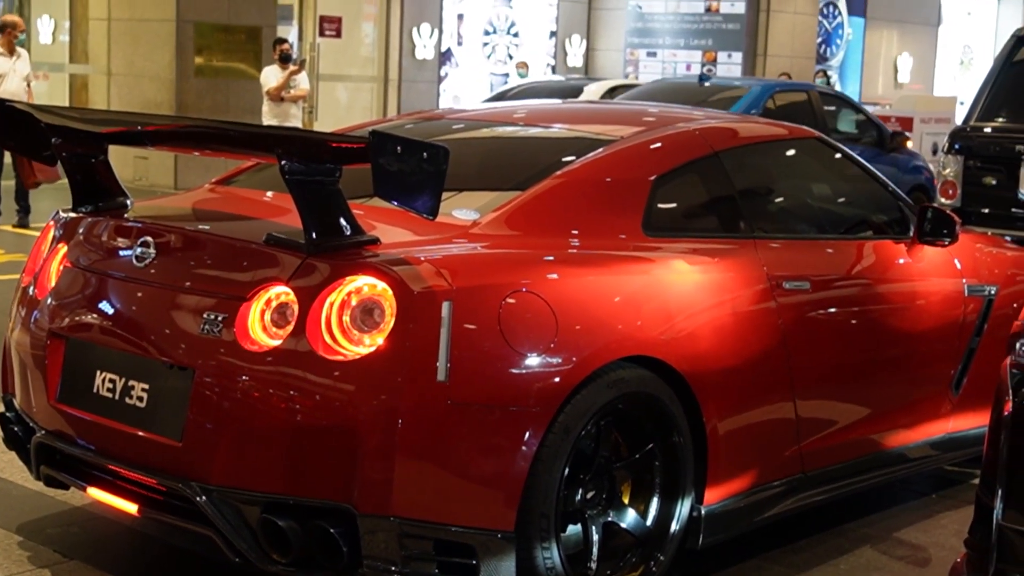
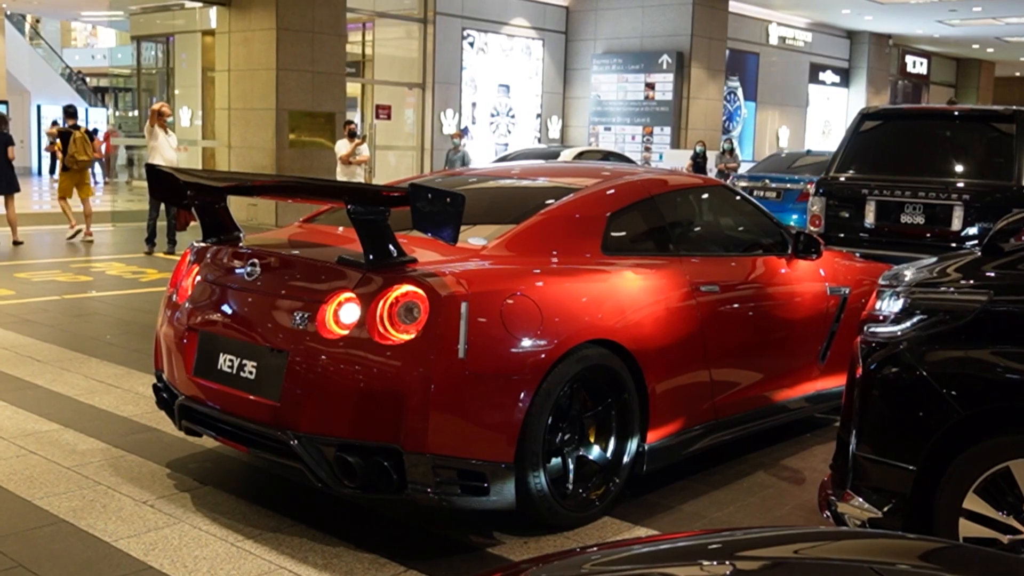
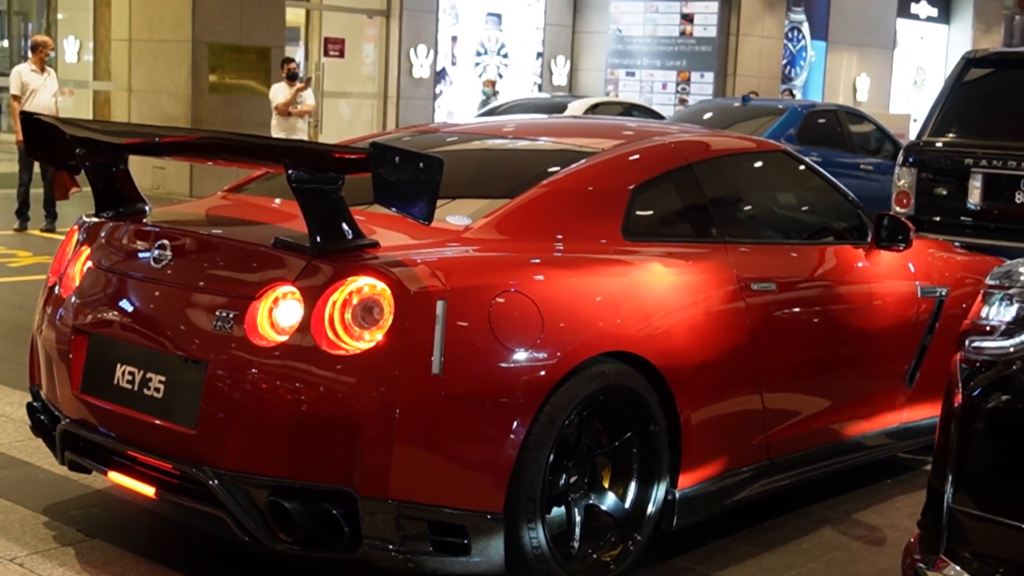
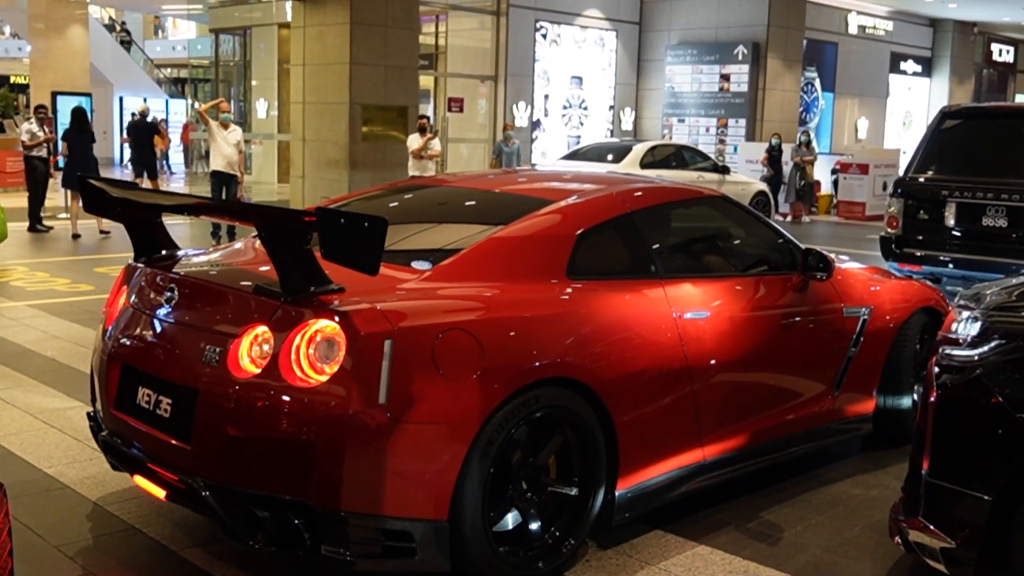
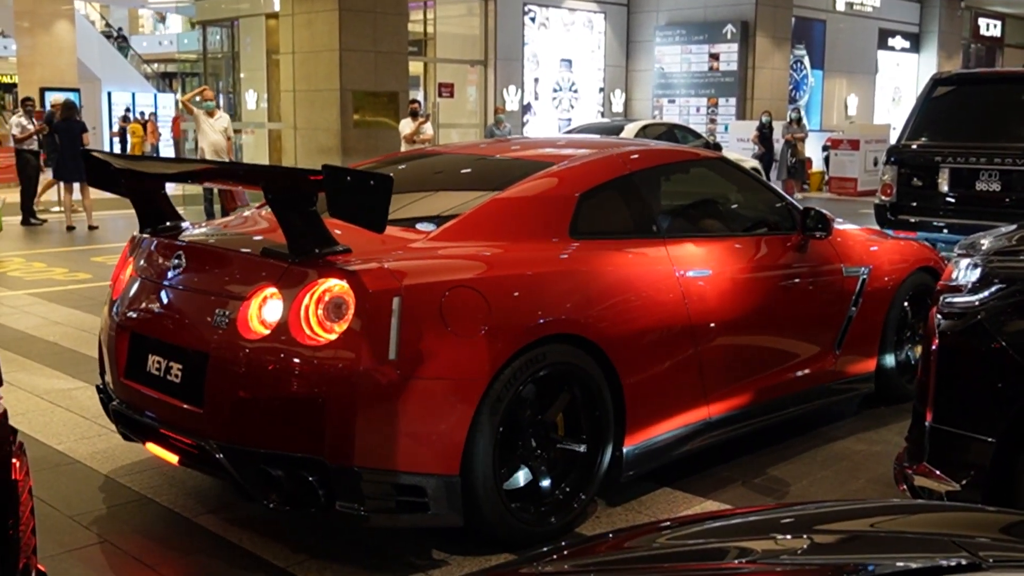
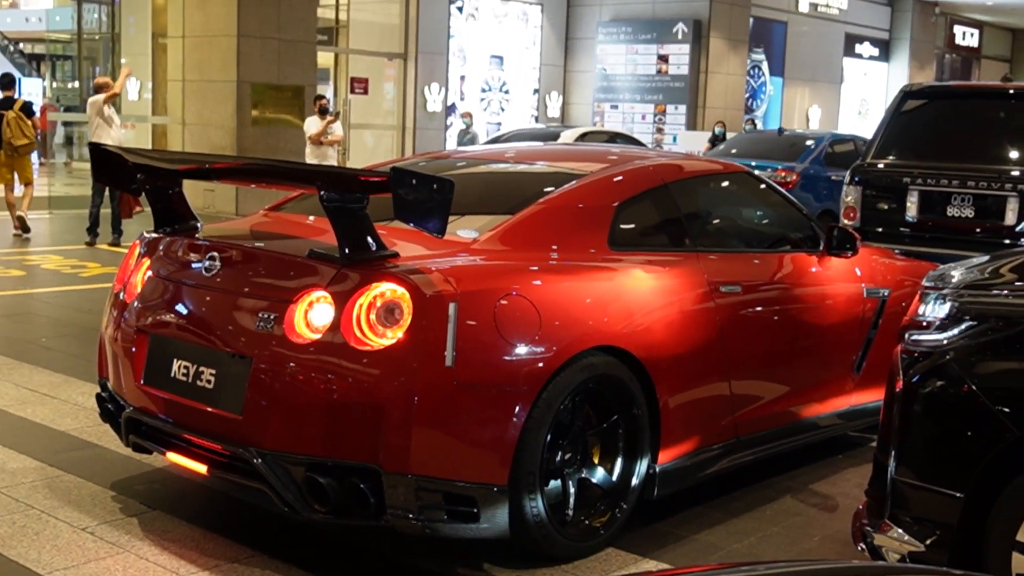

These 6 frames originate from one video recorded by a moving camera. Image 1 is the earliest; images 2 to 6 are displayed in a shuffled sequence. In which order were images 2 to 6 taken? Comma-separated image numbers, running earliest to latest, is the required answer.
3, 6, 2, 5, 4
